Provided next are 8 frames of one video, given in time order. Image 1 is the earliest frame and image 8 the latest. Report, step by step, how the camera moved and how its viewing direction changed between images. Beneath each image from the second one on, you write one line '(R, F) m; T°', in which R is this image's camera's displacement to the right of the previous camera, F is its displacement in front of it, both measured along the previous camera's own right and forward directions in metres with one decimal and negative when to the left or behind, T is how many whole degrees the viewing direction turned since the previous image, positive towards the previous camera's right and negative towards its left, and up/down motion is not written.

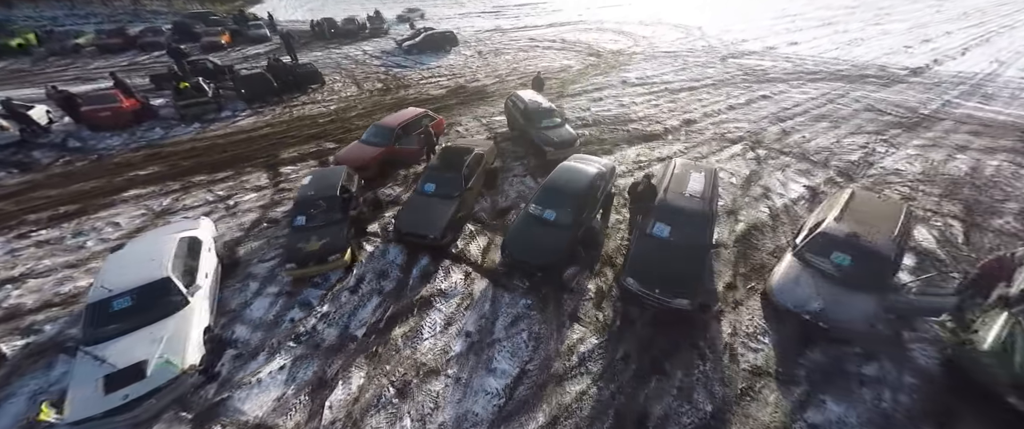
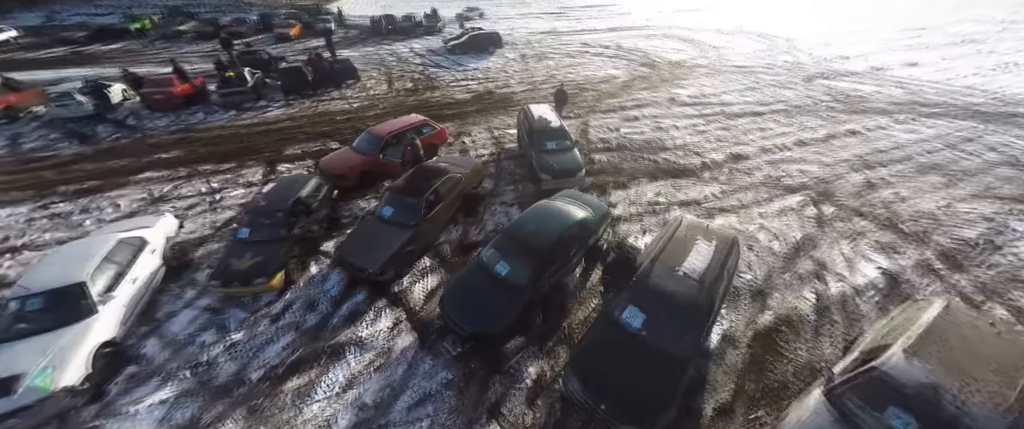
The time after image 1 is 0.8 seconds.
(+2.1, +1.7) m; -9°
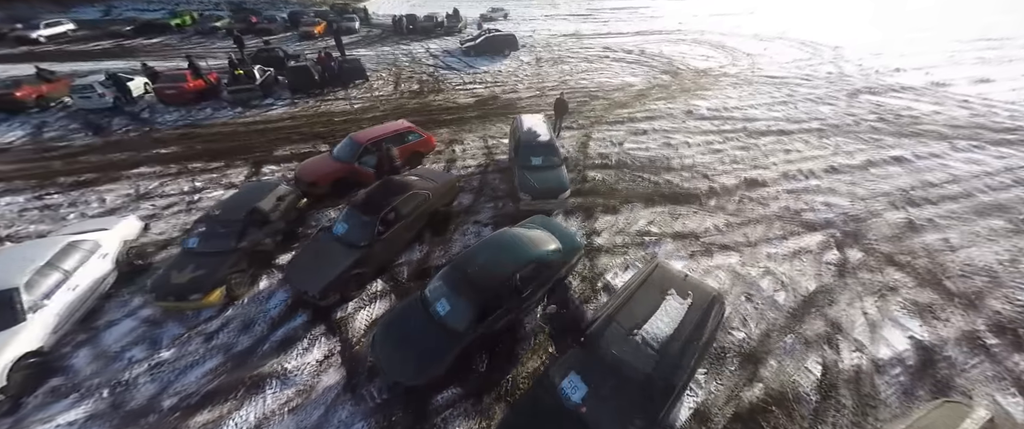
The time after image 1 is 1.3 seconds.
(+1.4, +0.9) m; -4°
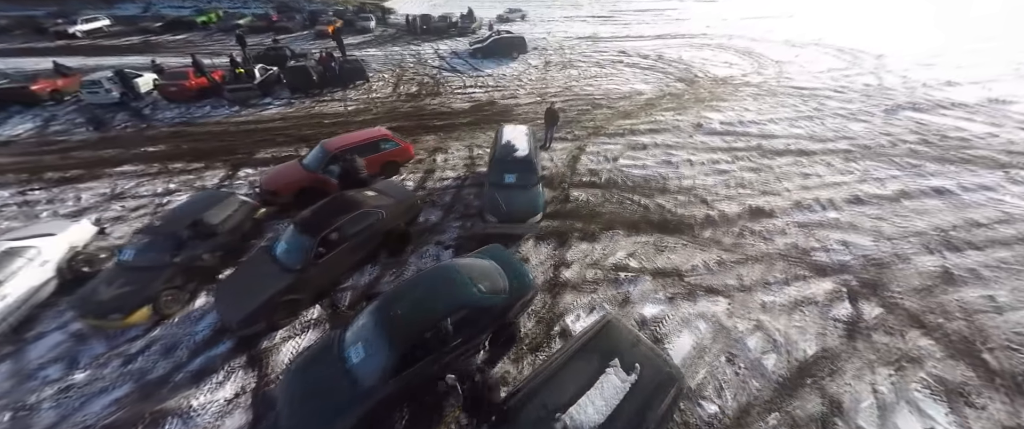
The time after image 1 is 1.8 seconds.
(+1.4, +0.9) m; -4°
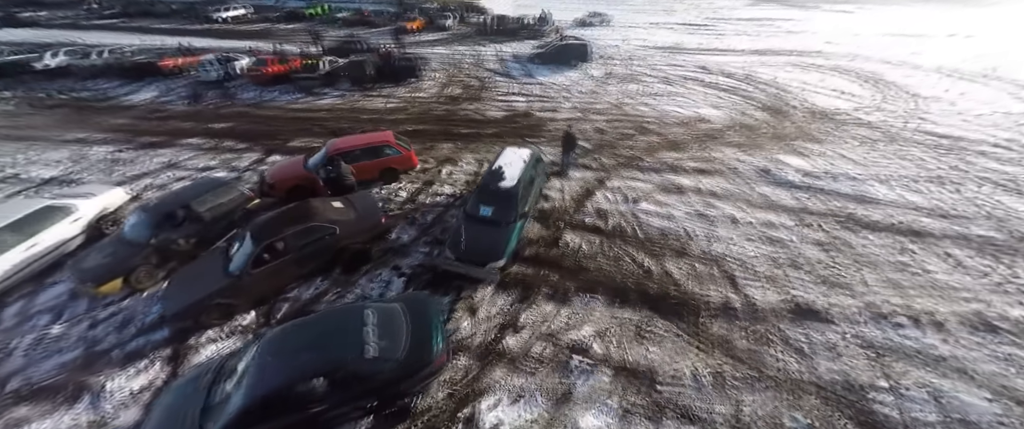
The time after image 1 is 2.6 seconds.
(+2.2, +1.5) m; -12°
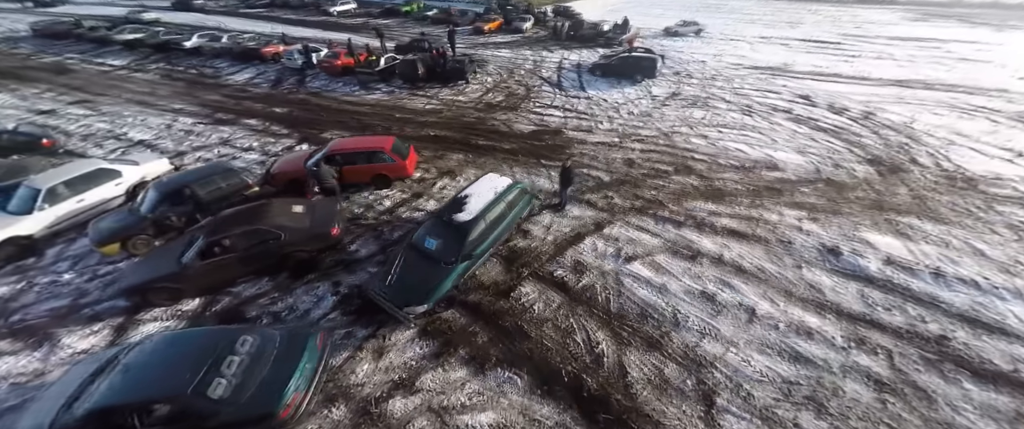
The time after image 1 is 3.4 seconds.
(+2.5, +1.4) m; -13°
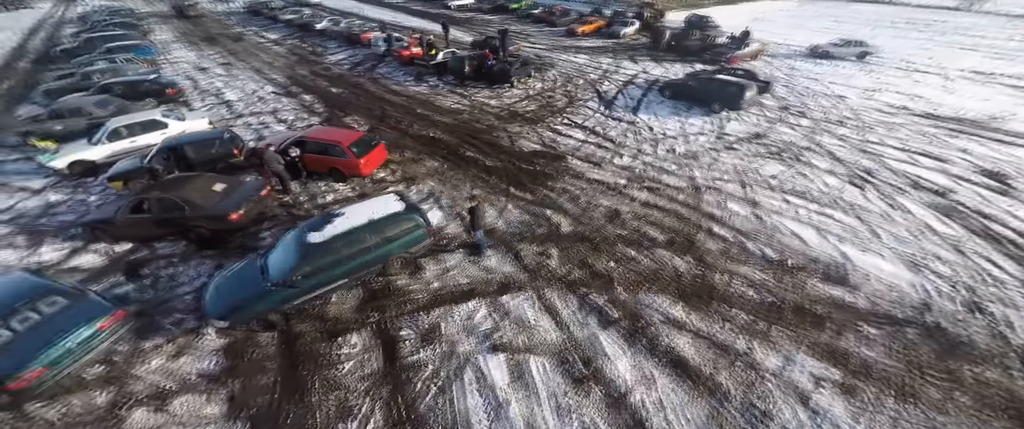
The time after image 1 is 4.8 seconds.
(+4.3, +2.4) m; -18°
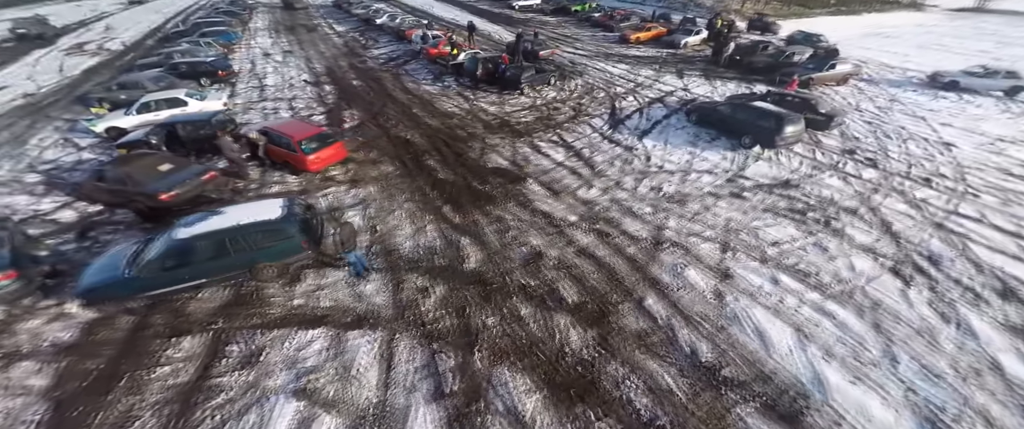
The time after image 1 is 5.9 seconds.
(+3.5, +1.5) m; -12°
